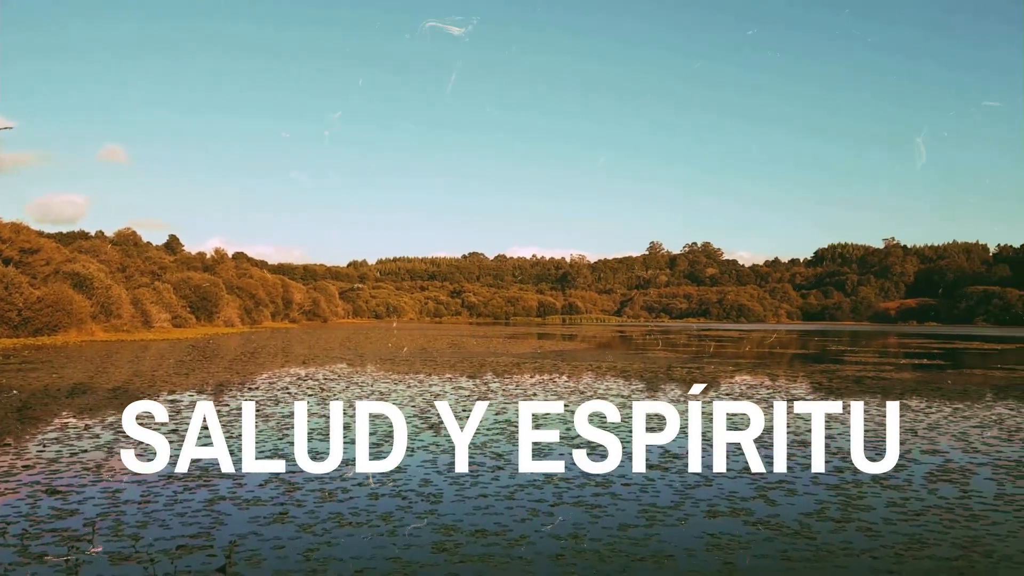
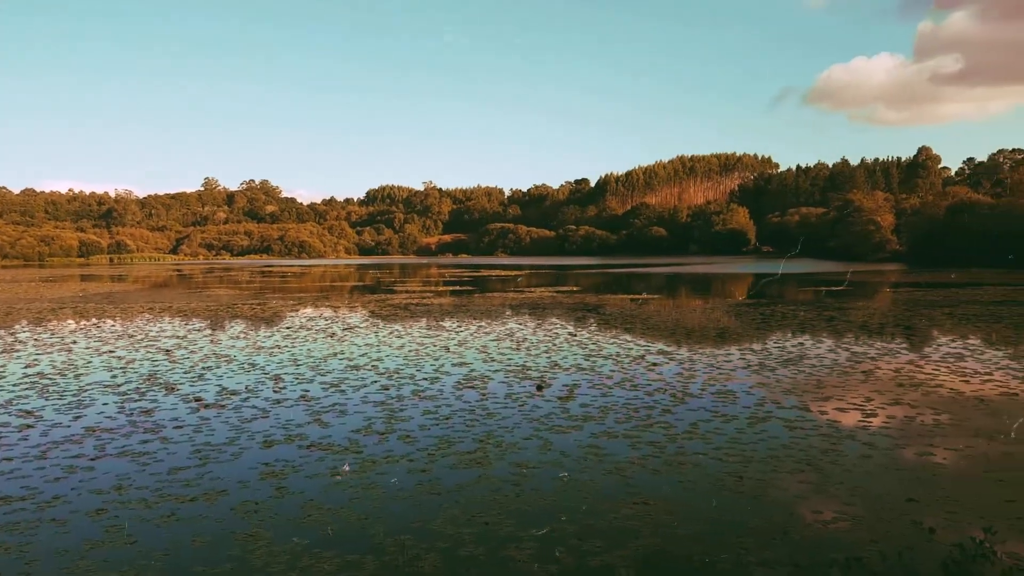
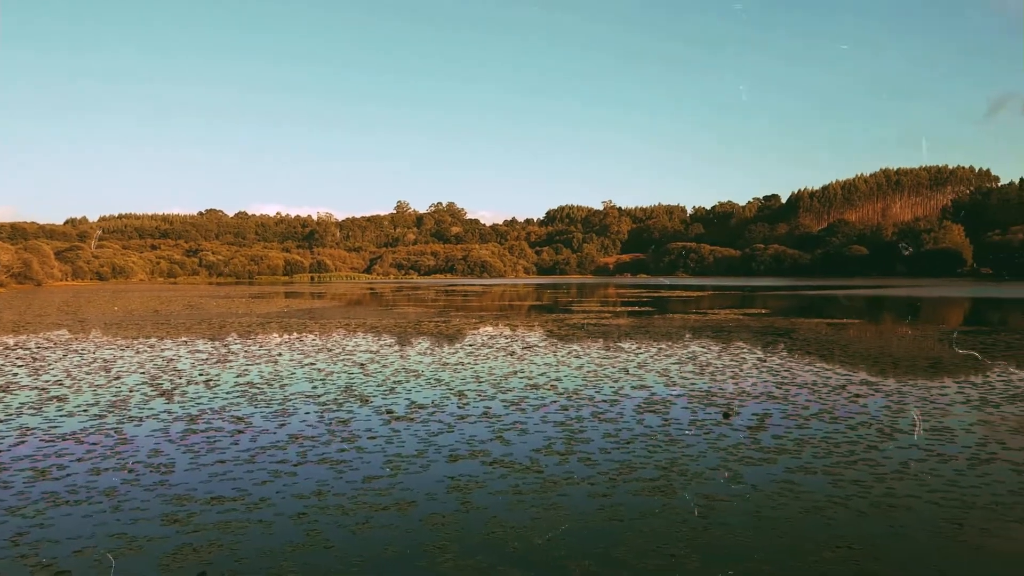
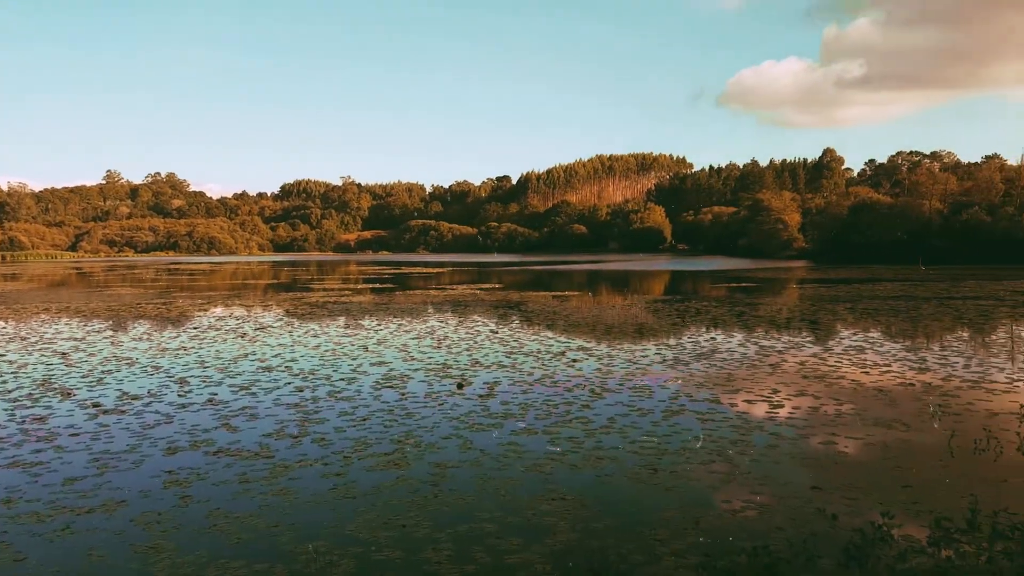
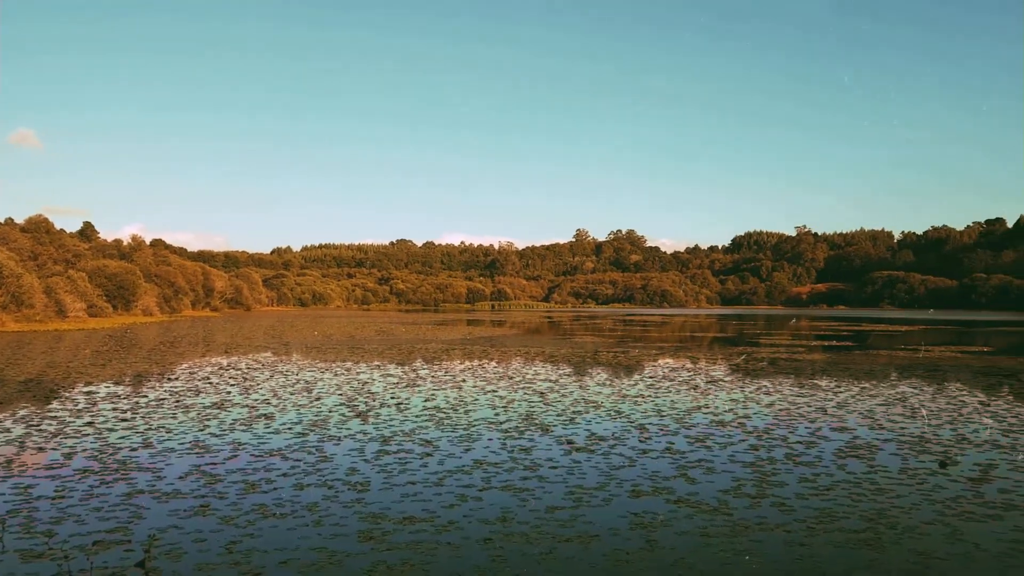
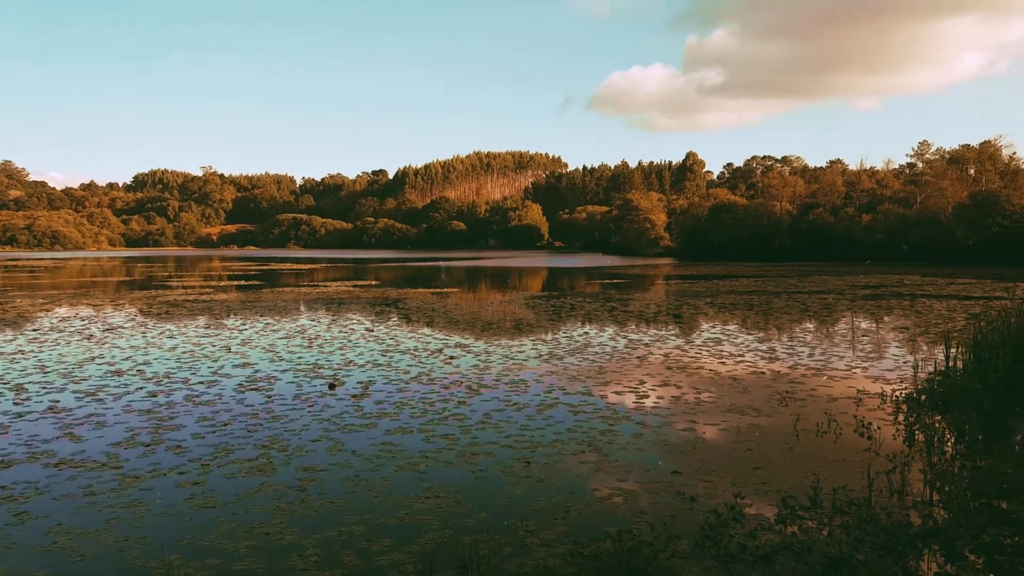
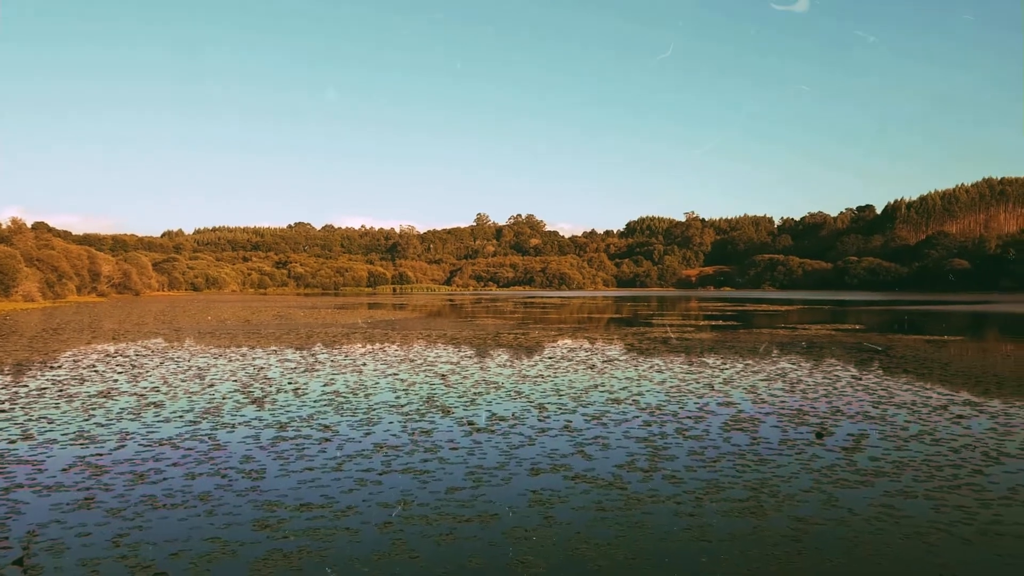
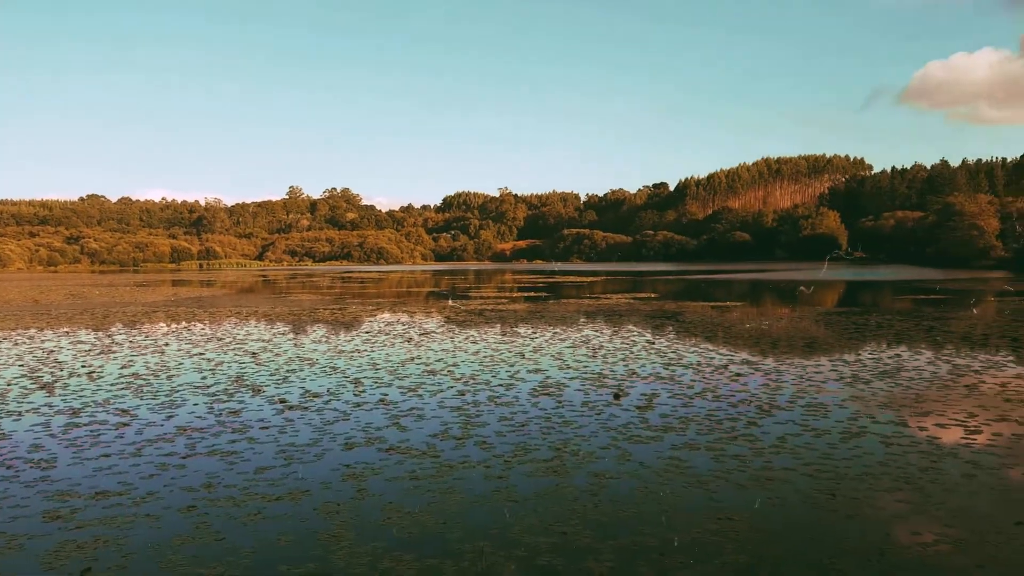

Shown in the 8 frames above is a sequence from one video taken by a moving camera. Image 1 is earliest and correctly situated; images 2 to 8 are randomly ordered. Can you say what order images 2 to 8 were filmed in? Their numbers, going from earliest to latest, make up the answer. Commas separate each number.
5, 7, 3, 8, 2, 4, 6
